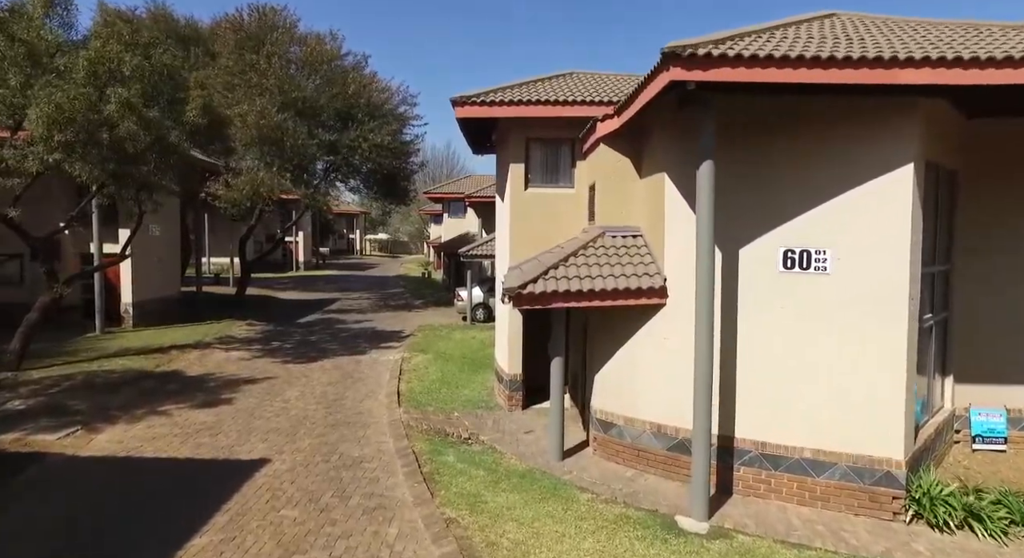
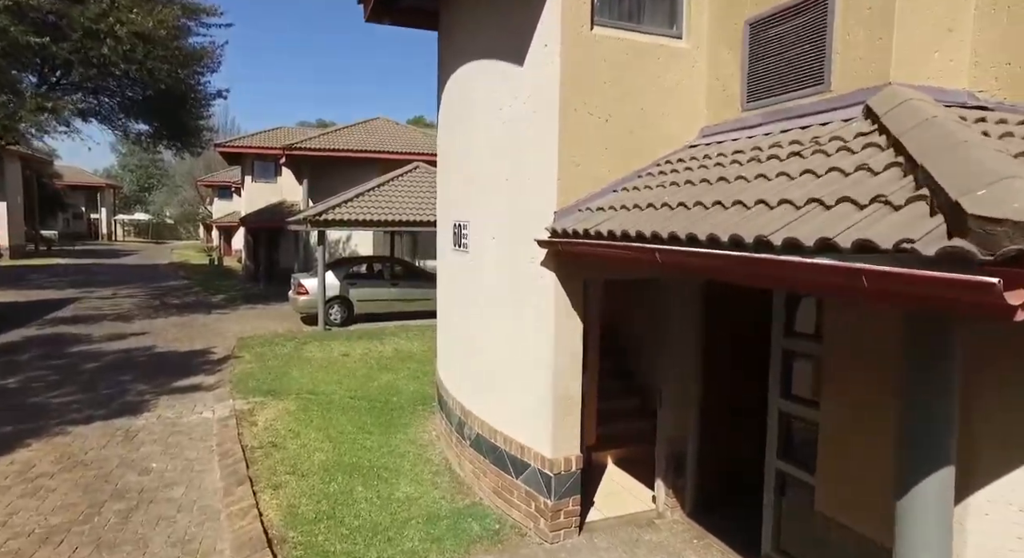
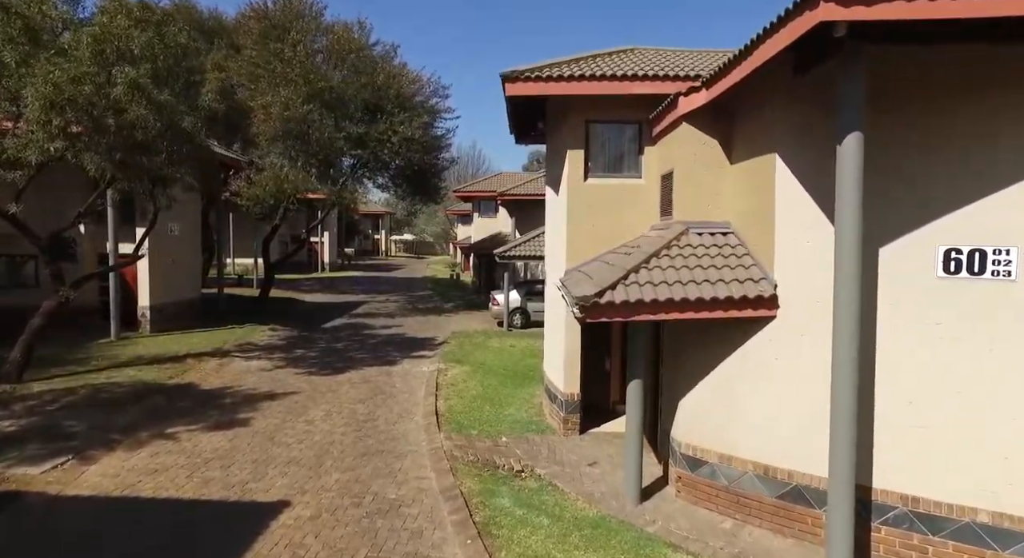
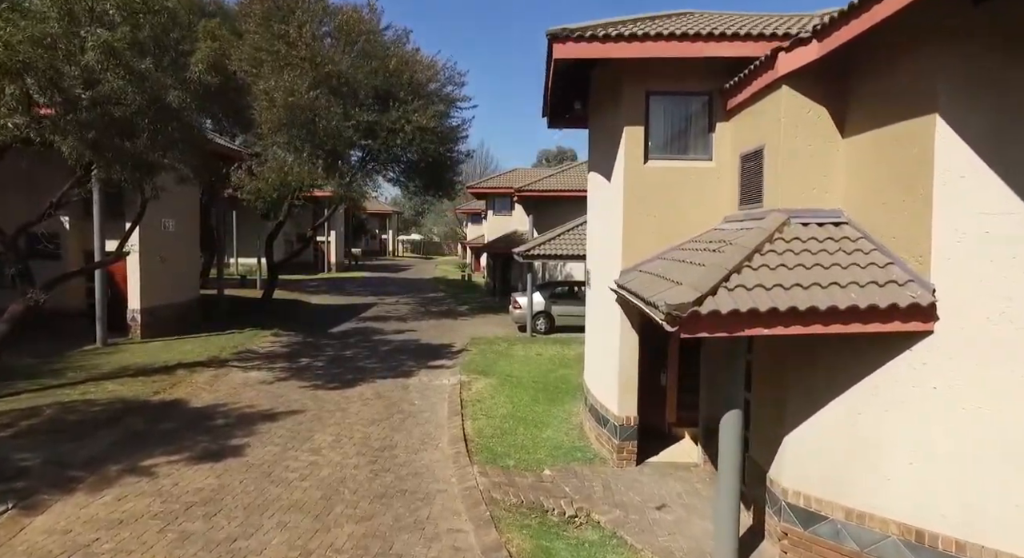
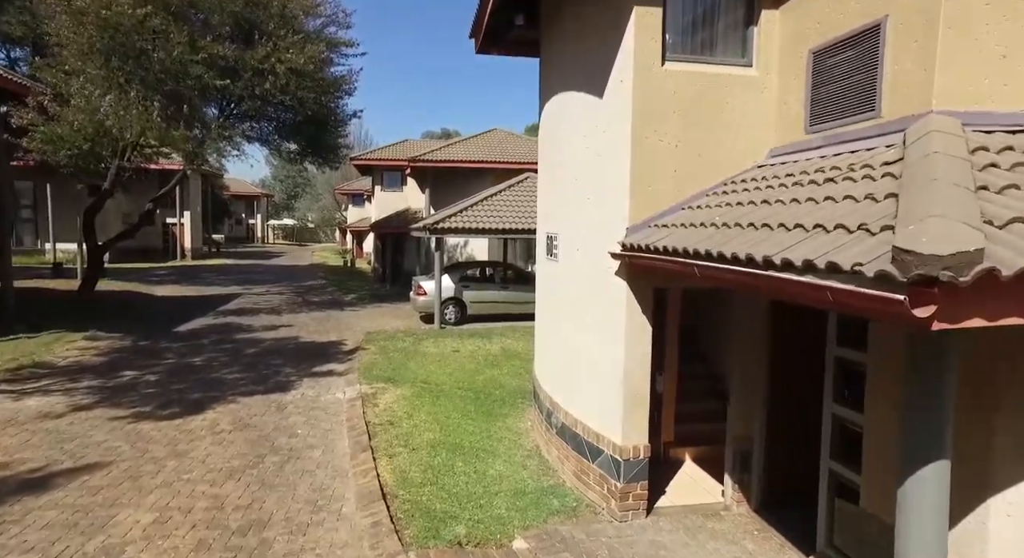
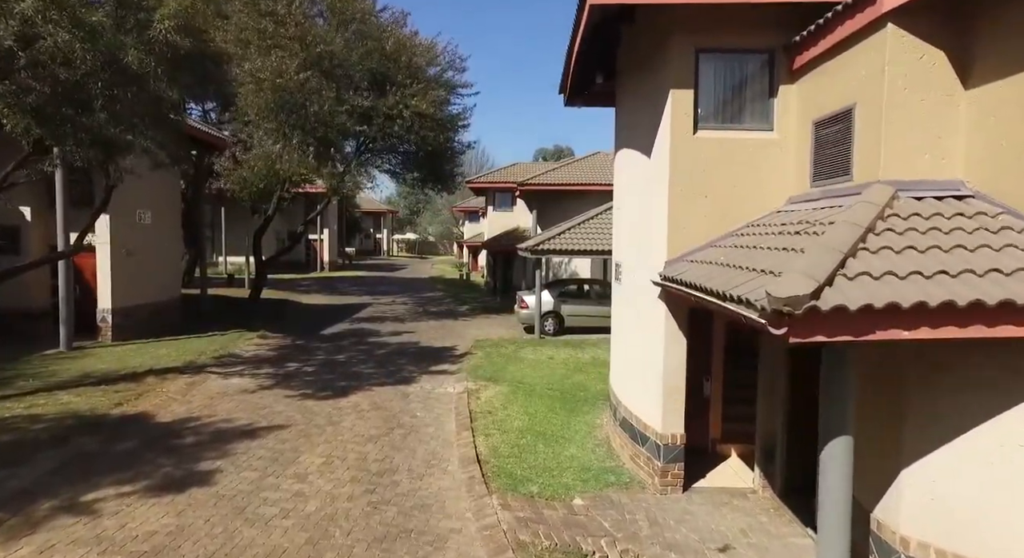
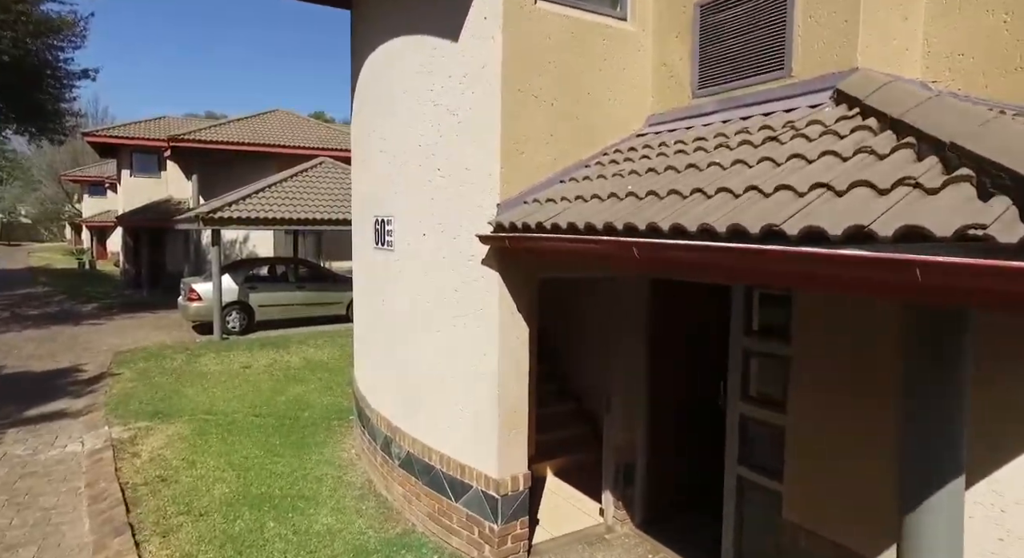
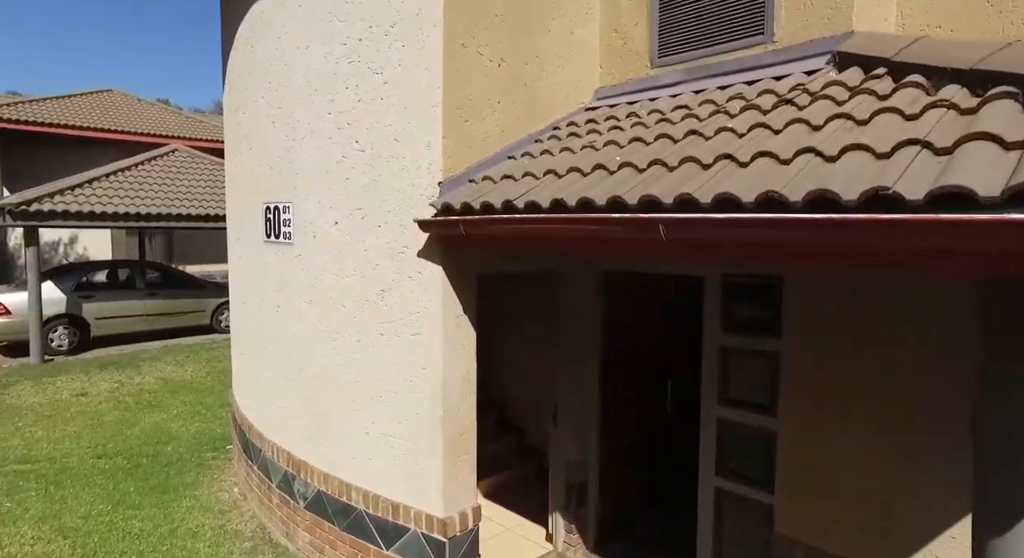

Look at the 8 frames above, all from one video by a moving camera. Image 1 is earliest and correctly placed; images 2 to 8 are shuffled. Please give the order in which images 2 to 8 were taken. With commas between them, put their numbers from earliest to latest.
3, 4, 6, 5, 2, 7, 8
